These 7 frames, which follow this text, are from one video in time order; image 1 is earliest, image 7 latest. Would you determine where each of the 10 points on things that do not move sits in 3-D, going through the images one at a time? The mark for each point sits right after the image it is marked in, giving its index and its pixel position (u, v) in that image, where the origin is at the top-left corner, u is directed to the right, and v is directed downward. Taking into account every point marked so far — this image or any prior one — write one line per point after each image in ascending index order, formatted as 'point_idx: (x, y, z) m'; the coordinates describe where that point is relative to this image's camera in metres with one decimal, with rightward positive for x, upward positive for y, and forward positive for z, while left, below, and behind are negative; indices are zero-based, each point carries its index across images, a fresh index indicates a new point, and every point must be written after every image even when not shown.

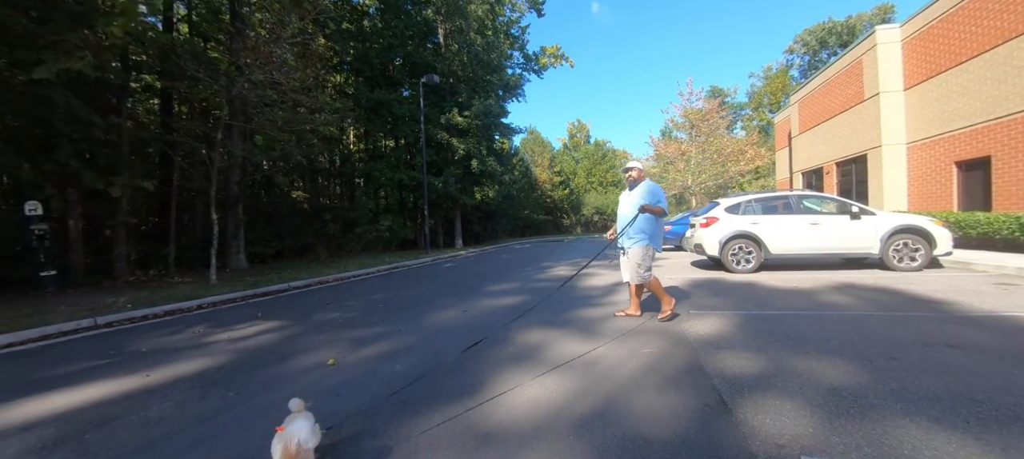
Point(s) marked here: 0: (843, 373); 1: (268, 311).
0: (+2.7, -1.2, +3.1) m
1: (-4.5, -1.5, +6.9) m
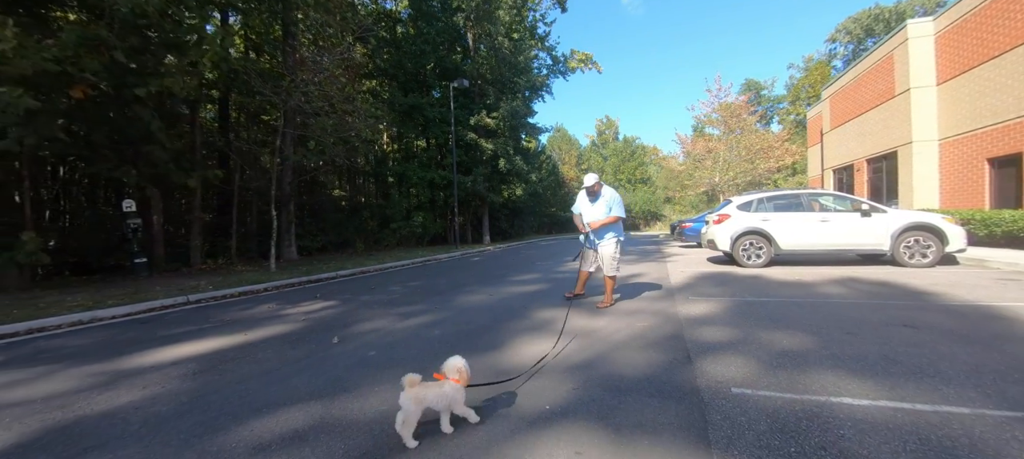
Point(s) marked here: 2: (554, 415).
0: (+2.8, -1.1, +3.8) m
1: (-4.0, -1.4, +8.1) m
2: (+0.3, -1.2, +2.4) m
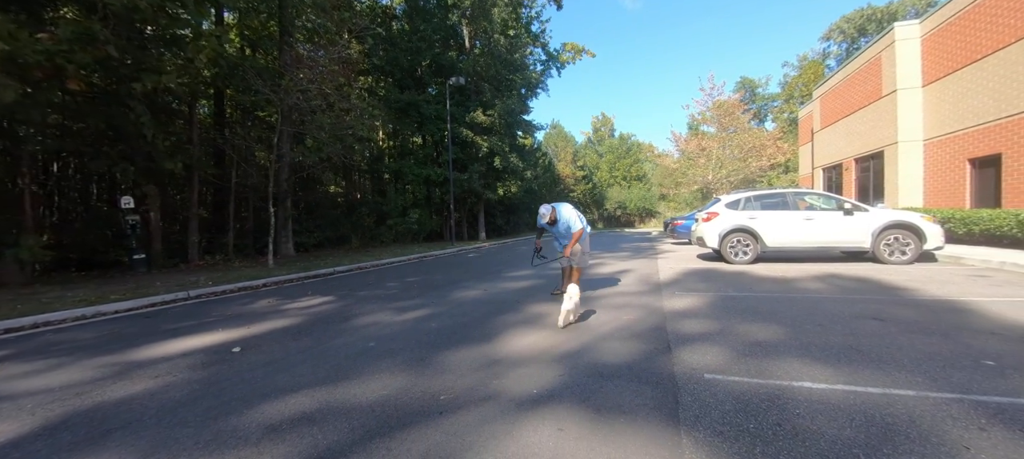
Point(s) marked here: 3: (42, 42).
0: (+2.8, -1.1, +4.1) m
1: (-4.2, -1.3, +8.3) m
2: (+0.2, -1.2, +2.7) m
3: (-8.3, +3.3, +6.8) m
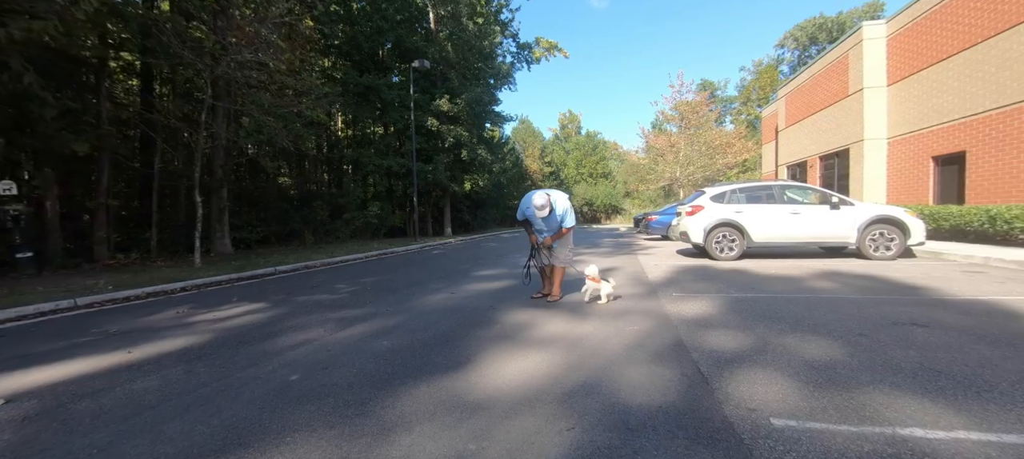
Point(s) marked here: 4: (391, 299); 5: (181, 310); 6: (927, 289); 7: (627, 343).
0: (+2.6, -1.0, +3.3) m
1: (-4.7, -1.2, +6.9) m
2: (+0.2, -1.1, +1.7) m
3: (-8.7, +3.4, +5.0) m
4: (-1.8, -1.1, +5.8) m
5: (-5.0, -1.2, +5.8) m
6: (+6.0, -0.9, +5.5) m
7: (+1.0, -1.0, +3.5) m
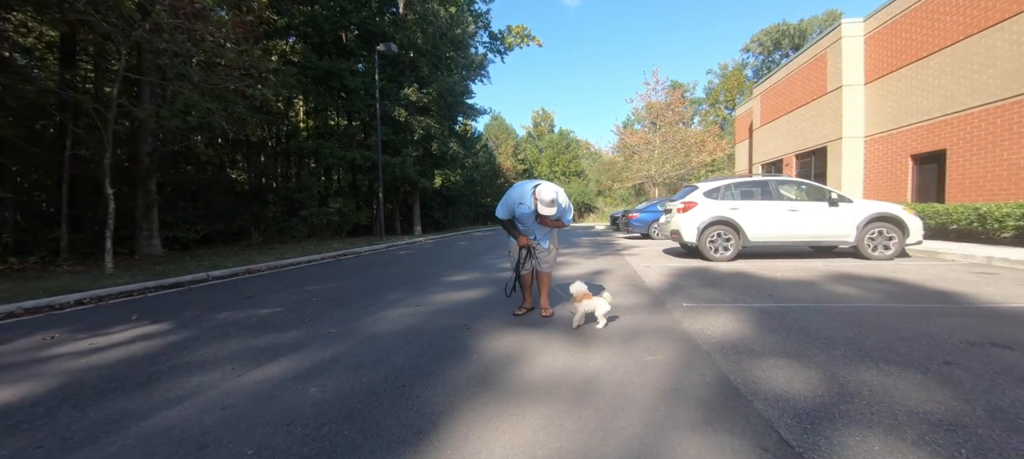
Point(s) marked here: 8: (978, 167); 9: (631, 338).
0: (+2.5, -1.0, +2.4) m
1: (-5.0, -1.1, +5.5) m
2: (+0.2, -1.1, +0.6) m
3: (-8.9, +3.5, +3.3) m
4: (-2.1, -1.0, +4.6) m
5: (-5.3, -1.2, +4.4) m
6: (+5.7, -0.8, +4.9) m
7: (+0.9, -1.0, +2.5) m
8: (+12.9, +1.7, +10.5) m
9: (+1.1, -1.0, +3.5) m
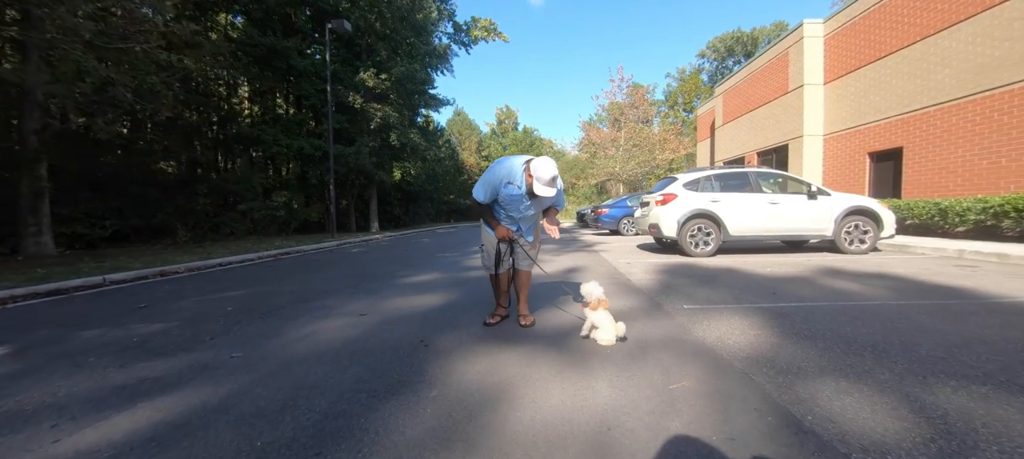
0: (+2.4, -0.9, +1.8) m
1: (-5.4, -1.0, +4.1) m
2: (+0.3, -1.0, -0.2) m
3: (-9.0, +3.6, +1.5) m
4: (-2.4, -0.9, +3.5) m
5: (-5.5, -1.1, +3.0) m
6: (+5.4, -0.7, +4.5) m
7: (+0.9, -0.9, +1.7) m
8: (+12.0, +1.9, +10.8) m
9: (+0.9, -0.9, +2.7) m
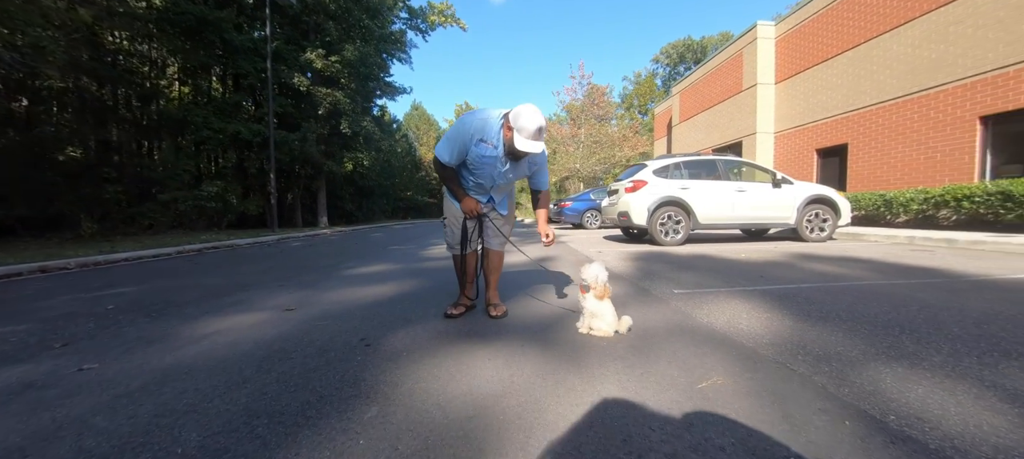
0: (+2.4, -0.7, +1.4) m
1: (-5.6, -0.8, +2.9) m
2: (+0.5, -0.8, -0.8) m
3: (-9.0, +3.8, -0.1) m
4: (-2.6, -0.7, +2.6) m
5: (-5.6, -0.9, +1.8) m
6: (+5.0, -0.5, +4.5) m
7: (+0.8, -0.7, +1.2) m
8: (+10.9, +2.1, +11.4) m
9: (+0.8, -0.6, +2.2) m
